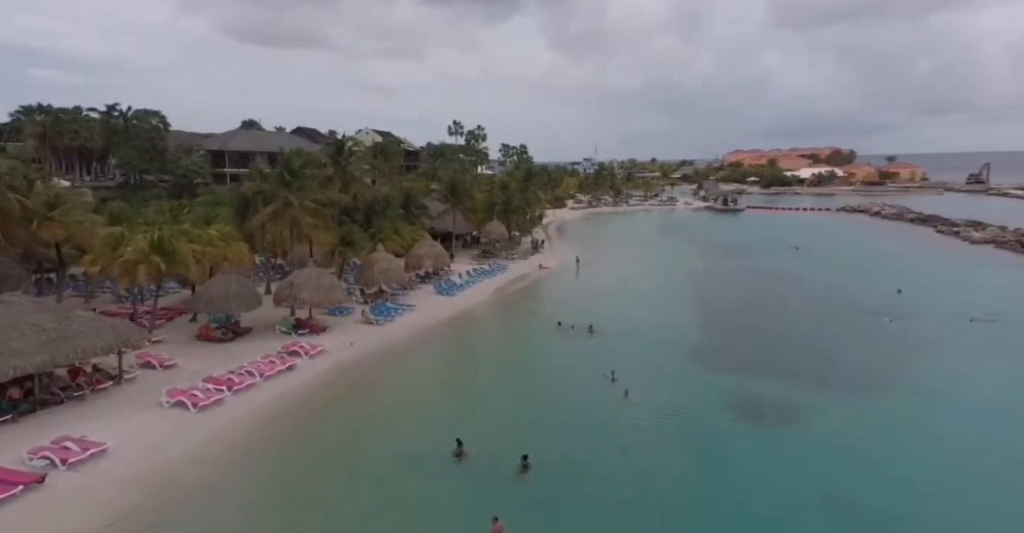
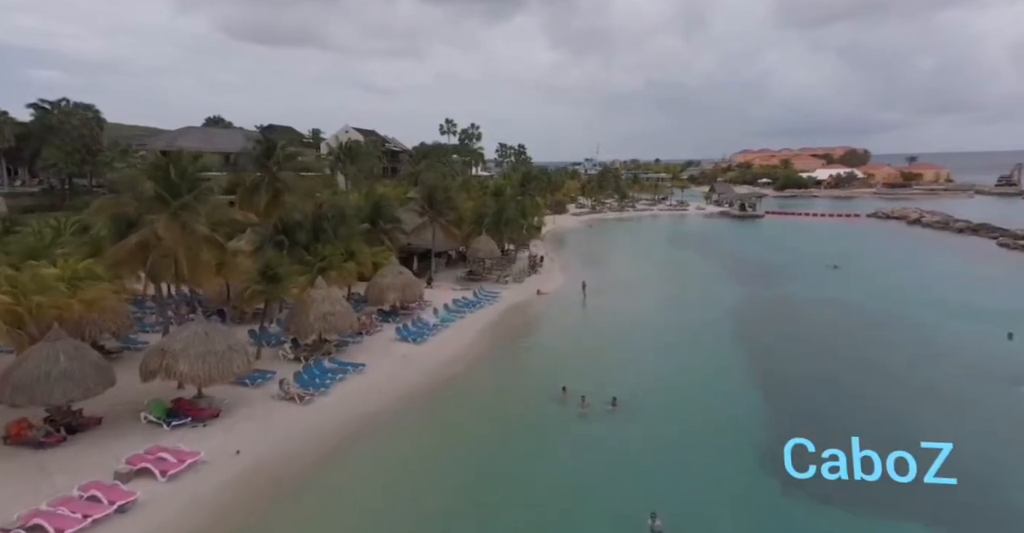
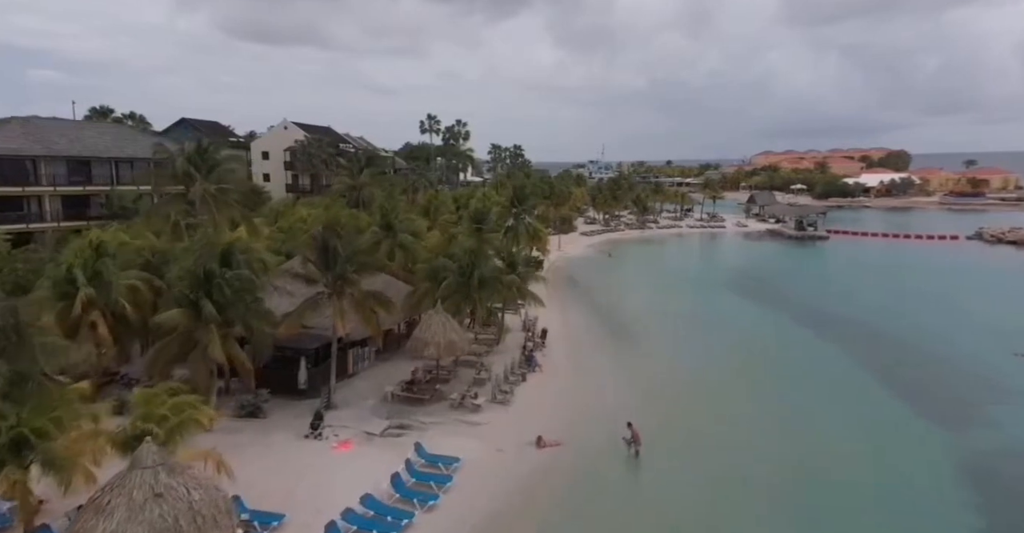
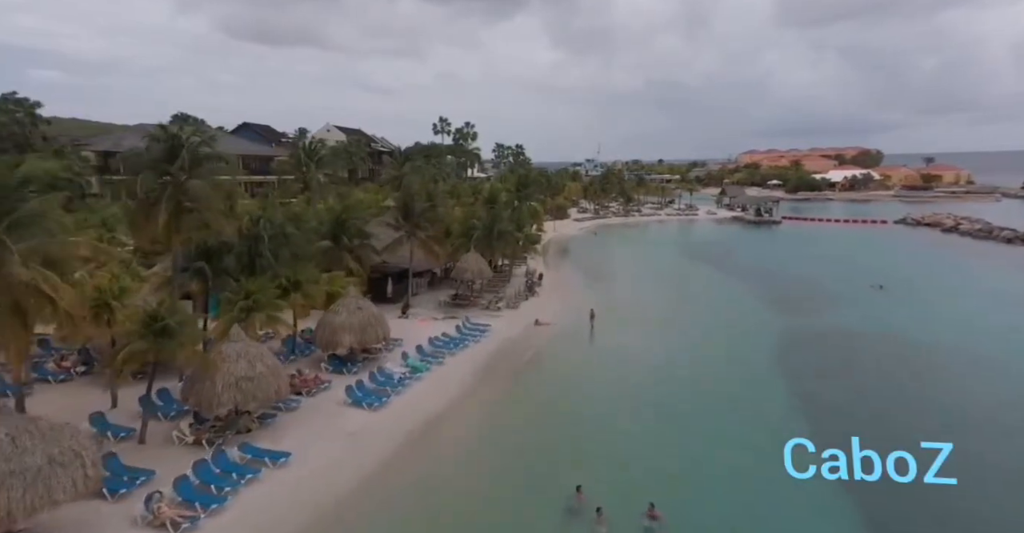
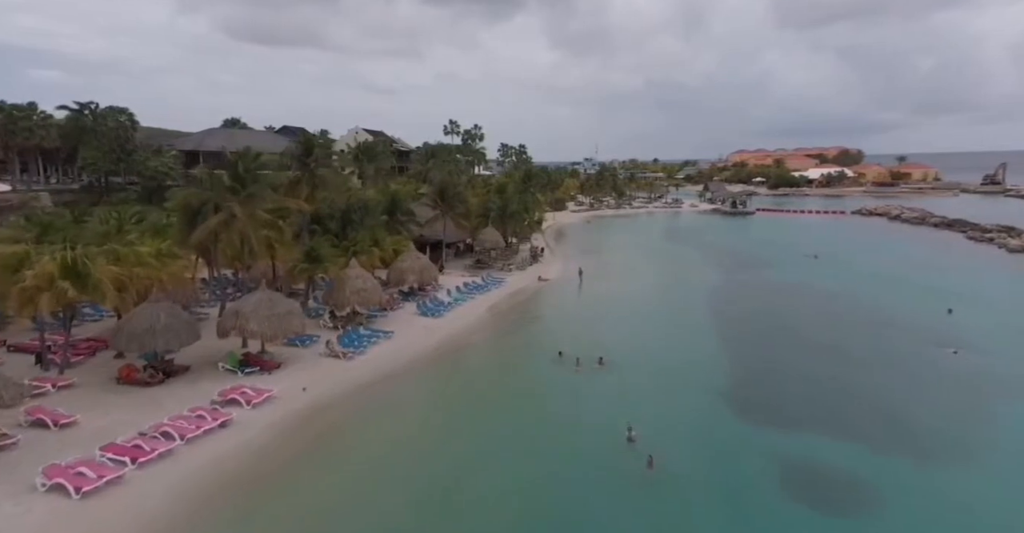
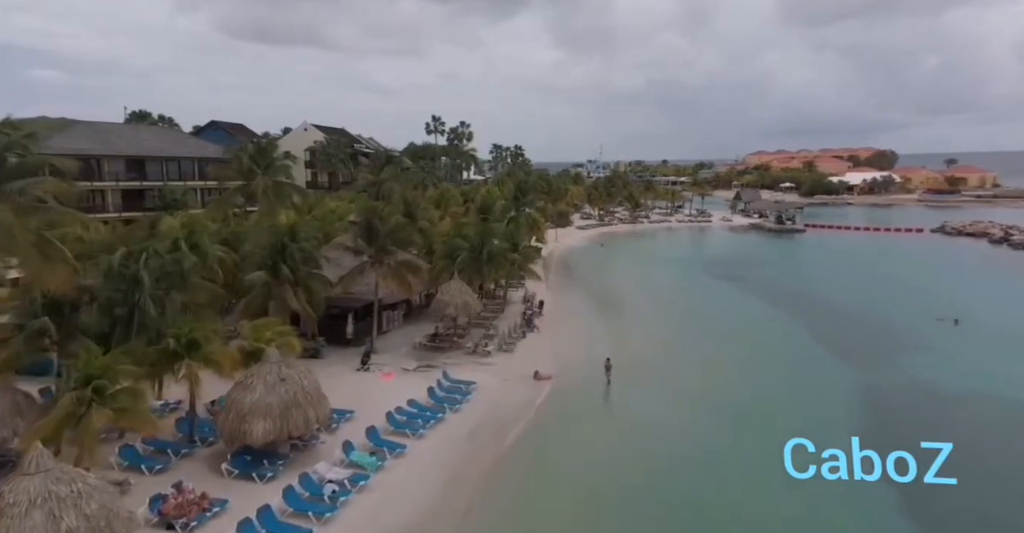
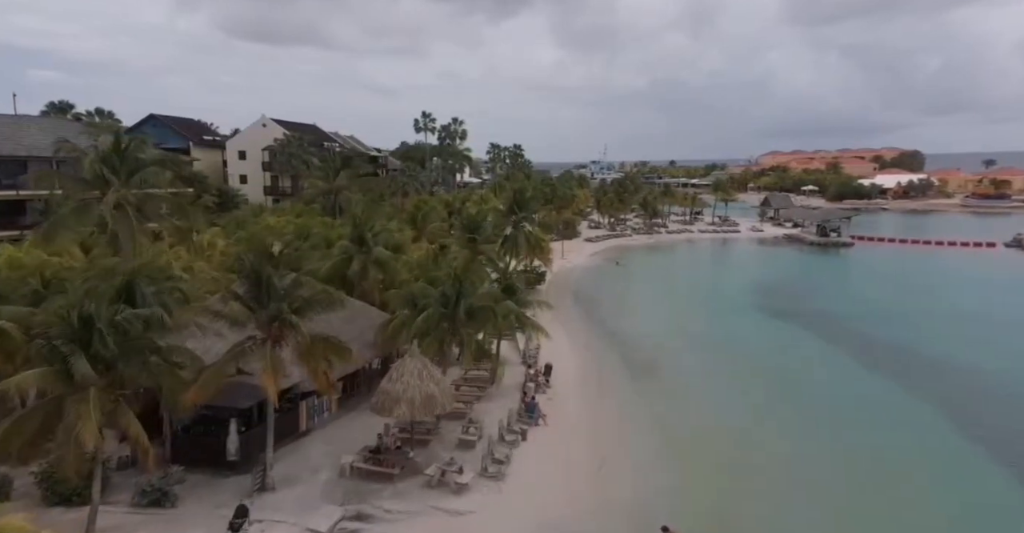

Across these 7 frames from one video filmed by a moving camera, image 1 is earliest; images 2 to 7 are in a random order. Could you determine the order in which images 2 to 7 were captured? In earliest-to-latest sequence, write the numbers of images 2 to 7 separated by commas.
5, 2, 4, 6, 3, 7
